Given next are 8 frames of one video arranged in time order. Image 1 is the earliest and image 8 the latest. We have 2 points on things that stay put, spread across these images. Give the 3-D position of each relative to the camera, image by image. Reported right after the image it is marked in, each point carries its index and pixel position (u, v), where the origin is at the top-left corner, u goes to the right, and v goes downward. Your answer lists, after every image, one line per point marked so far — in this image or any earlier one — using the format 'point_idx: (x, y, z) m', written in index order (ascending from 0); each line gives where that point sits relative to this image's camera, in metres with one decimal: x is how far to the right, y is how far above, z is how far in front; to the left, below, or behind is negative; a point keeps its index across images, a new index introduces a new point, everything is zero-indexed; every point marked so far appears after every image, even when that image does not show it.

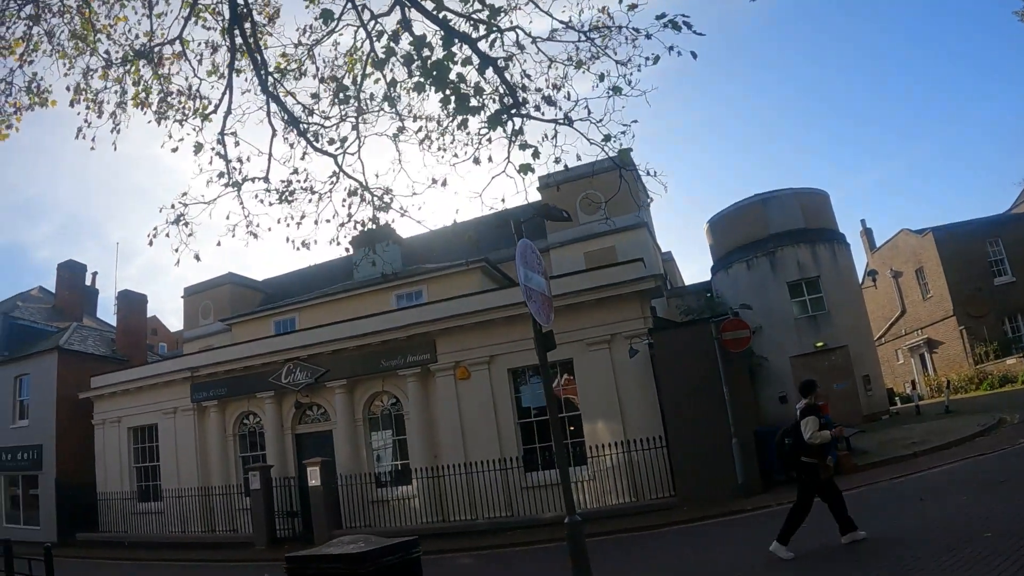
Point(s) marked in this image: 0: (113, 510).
0: (-10.6, -6.0, +18.8) m
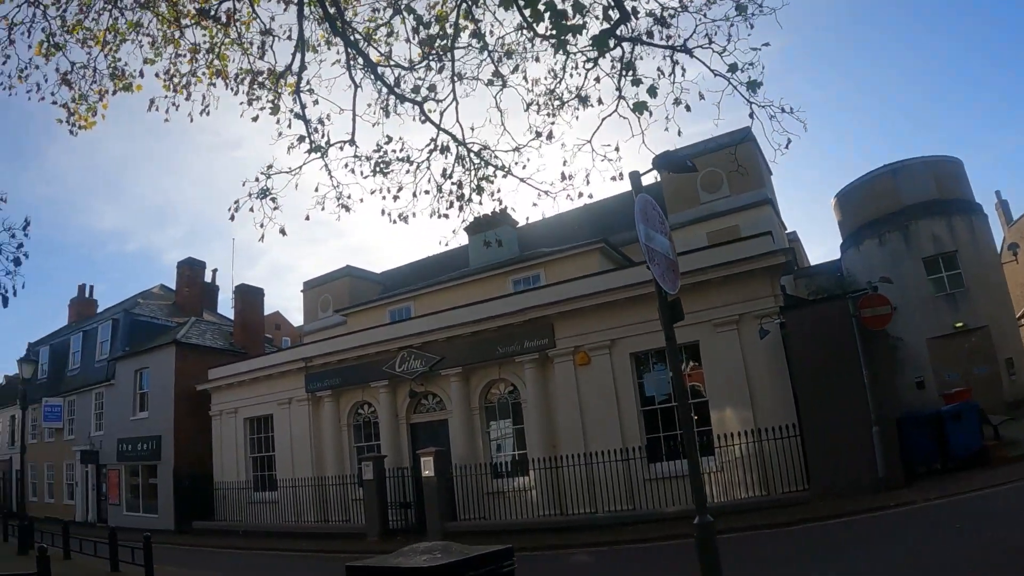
0: (-7.5, -5.8, +19.0) m
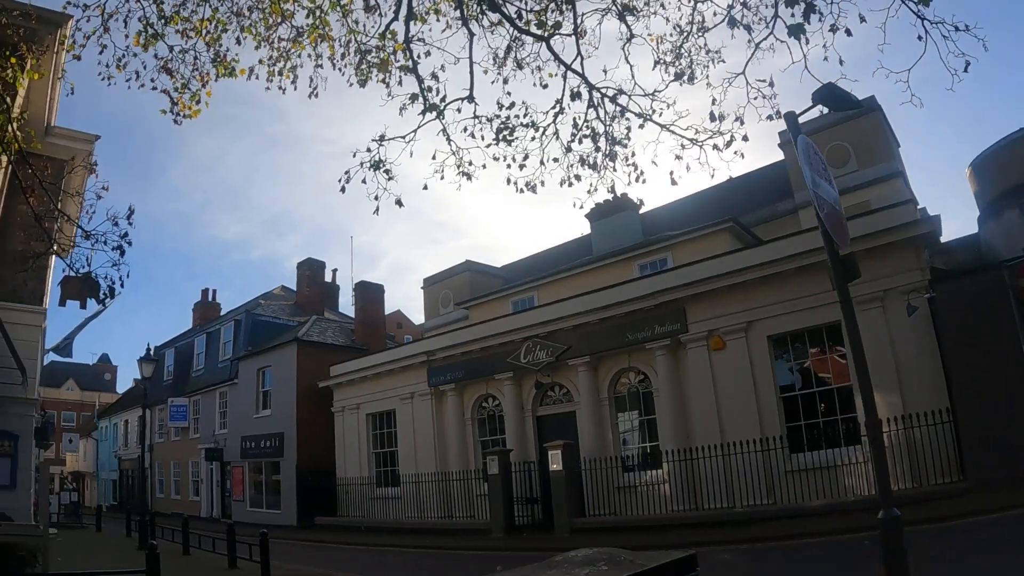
0: (-4.2, -5.7, +19.2) m
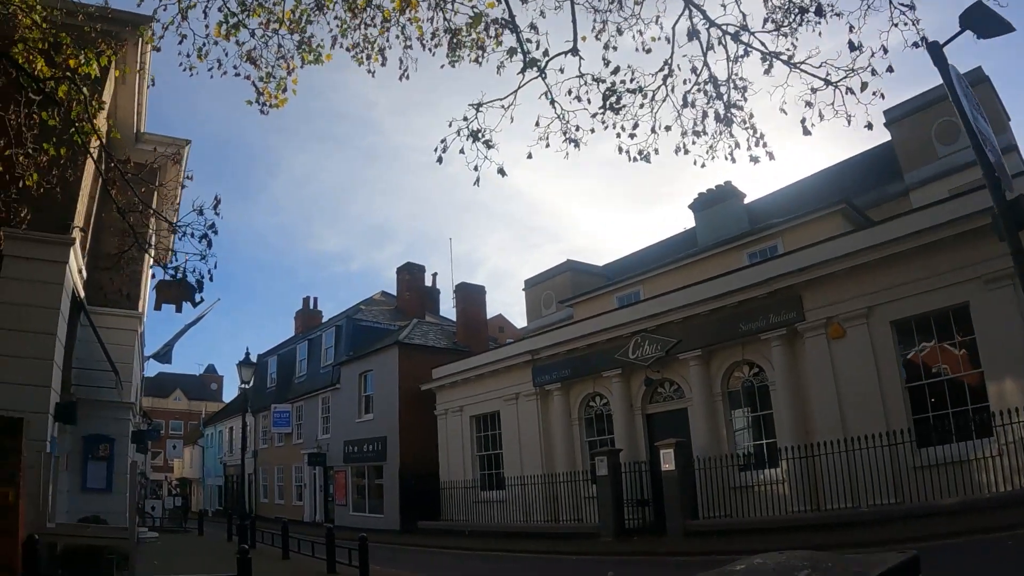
0: (-1.4, -5.8, +19.3) m
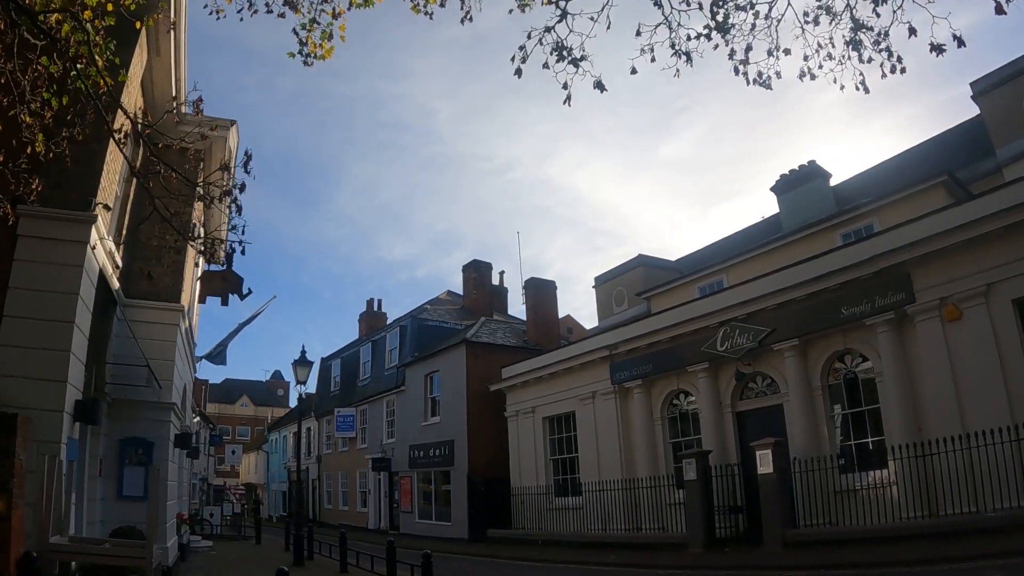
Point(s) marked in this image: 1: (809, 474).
0: (+0.6, -5.6, +18.3) m
1: (+5.6, -3.5, +13.3) m
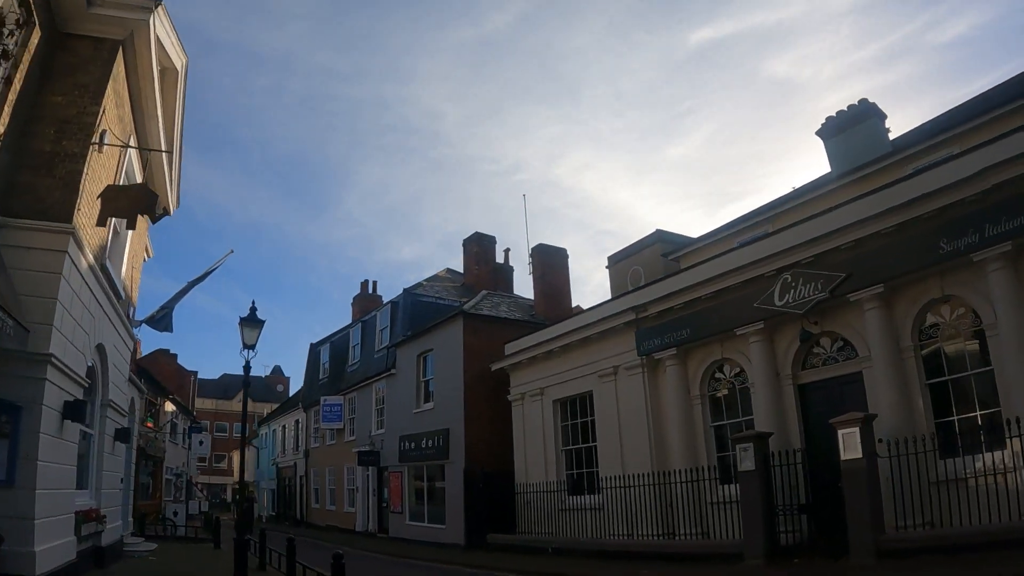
0: (+0.7, -4.7, +15.3) m
1: (+5.6, -2.6, +10.3) m
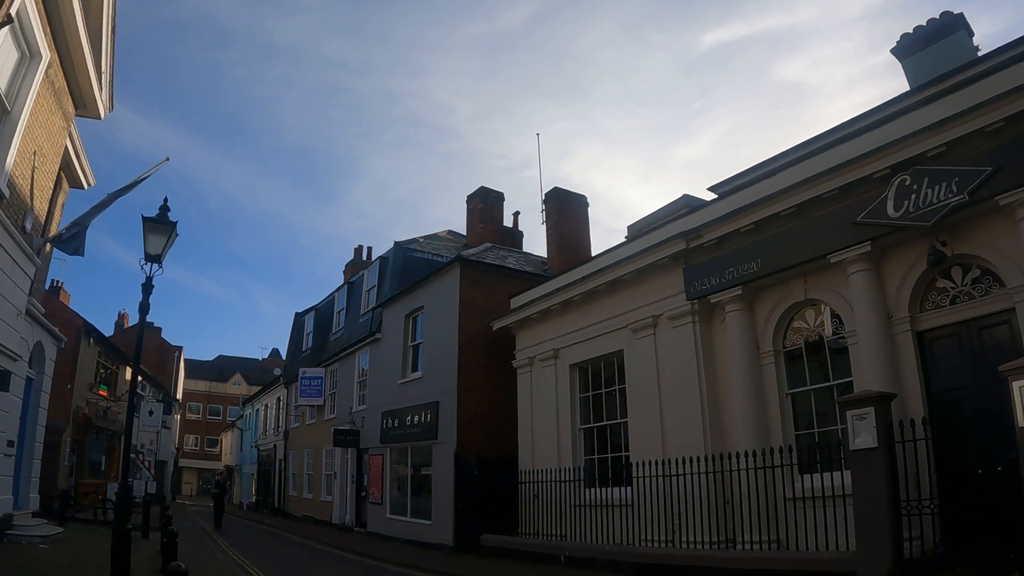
0: (+0.7, -3.6, +12.0) m
1: (+5.7, -1.6, +6.9) m
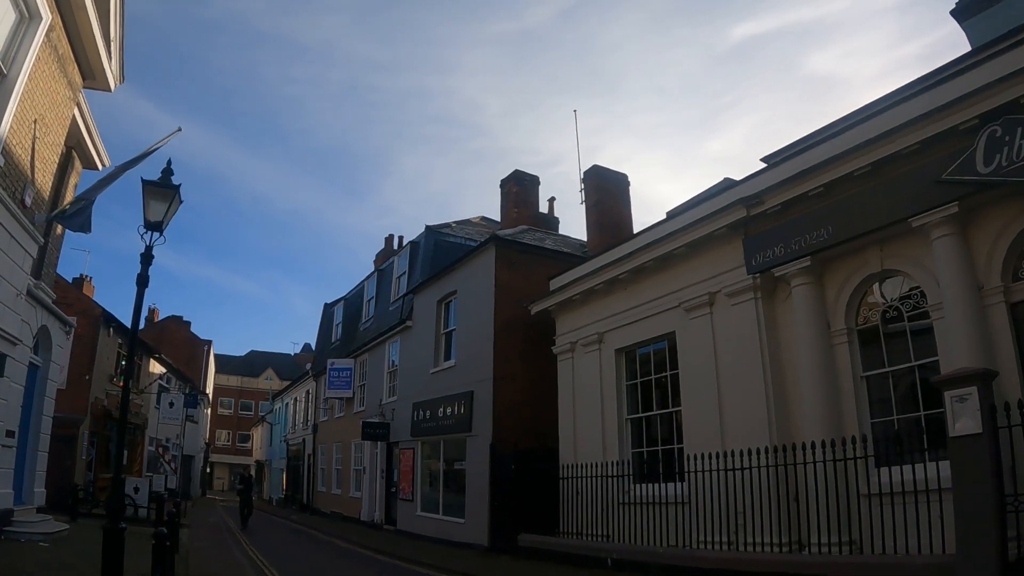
0: (+1.3, -3.2, +10.9) m
1: (+6.1, -1.2, +5.6) m
